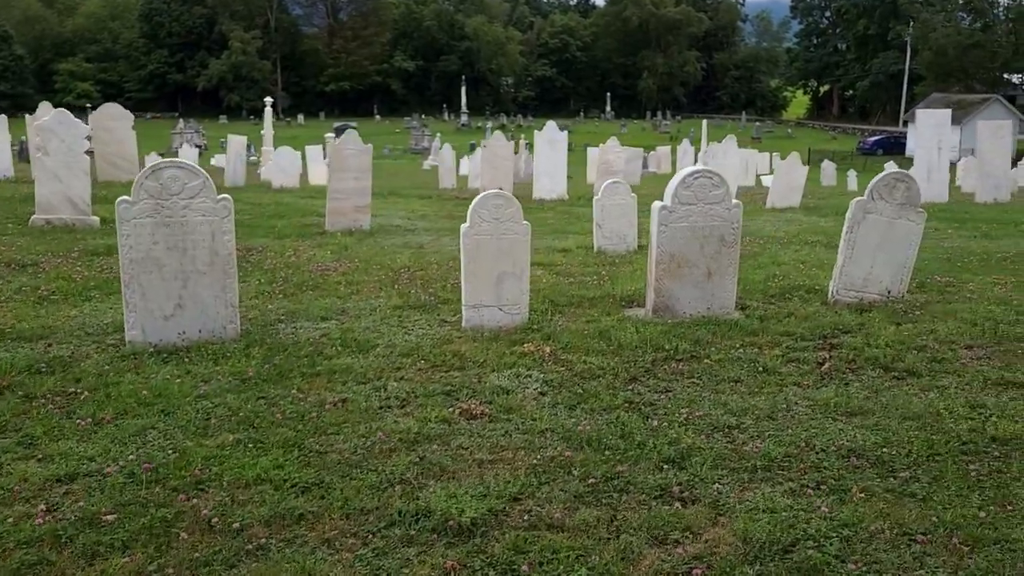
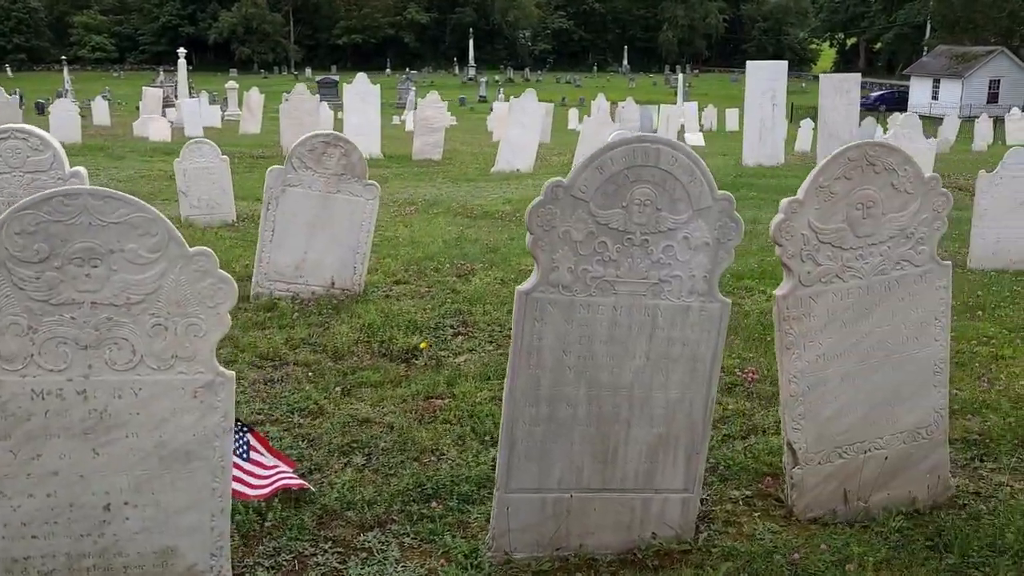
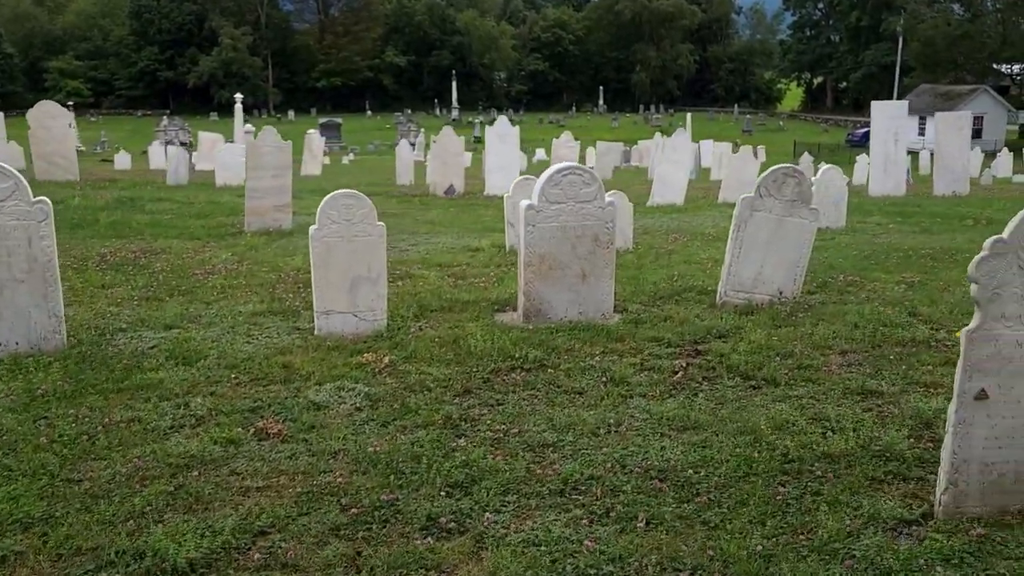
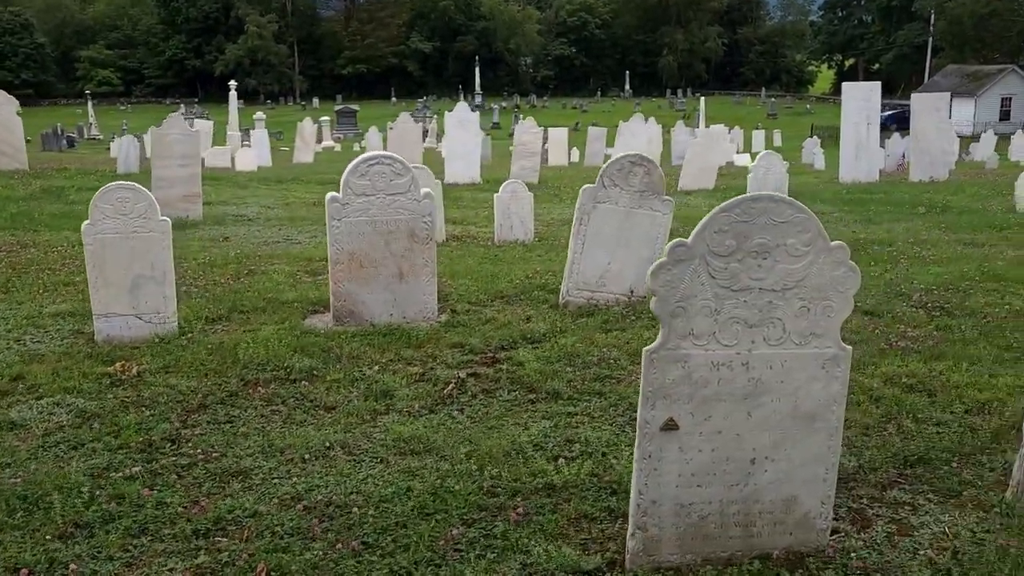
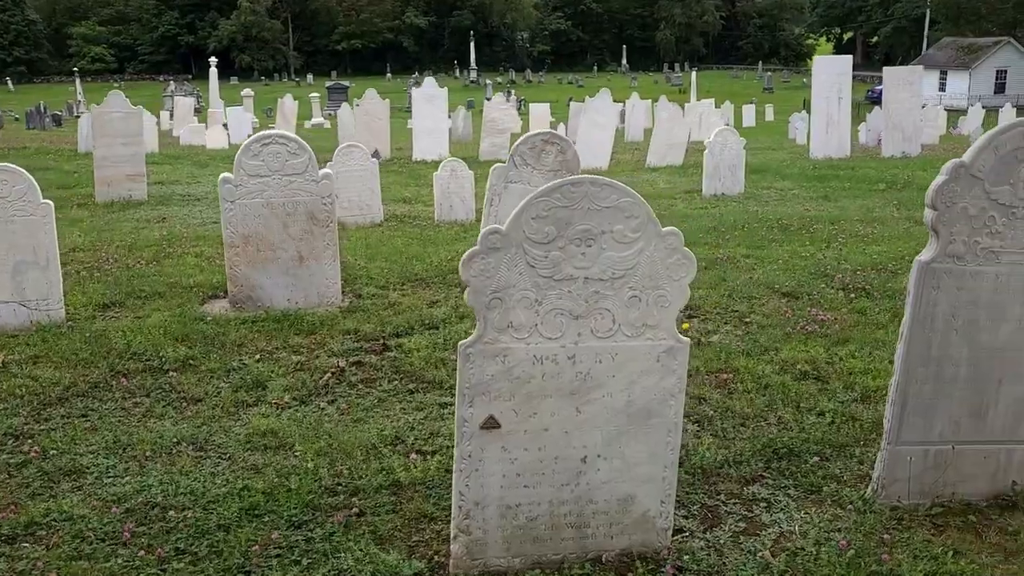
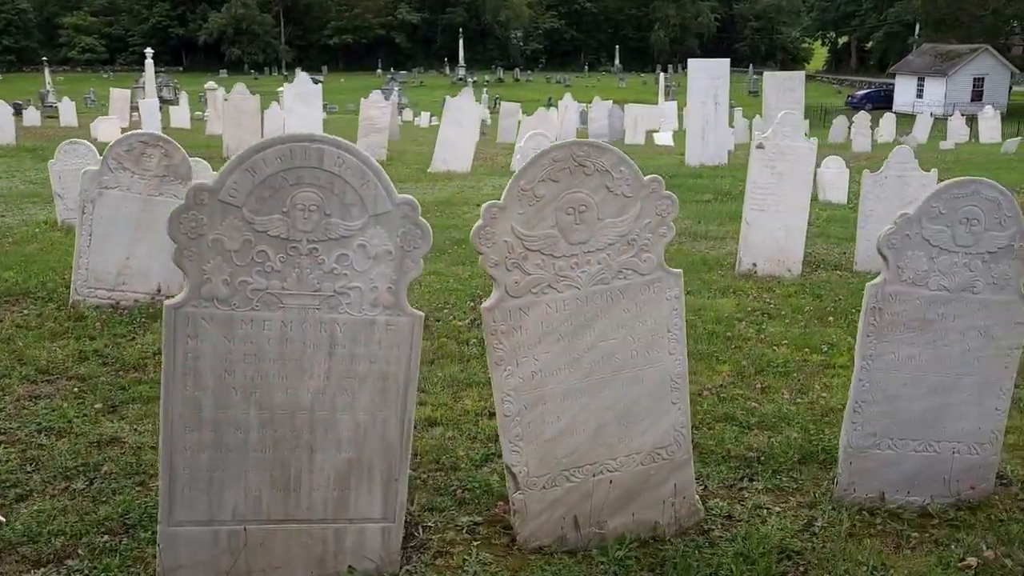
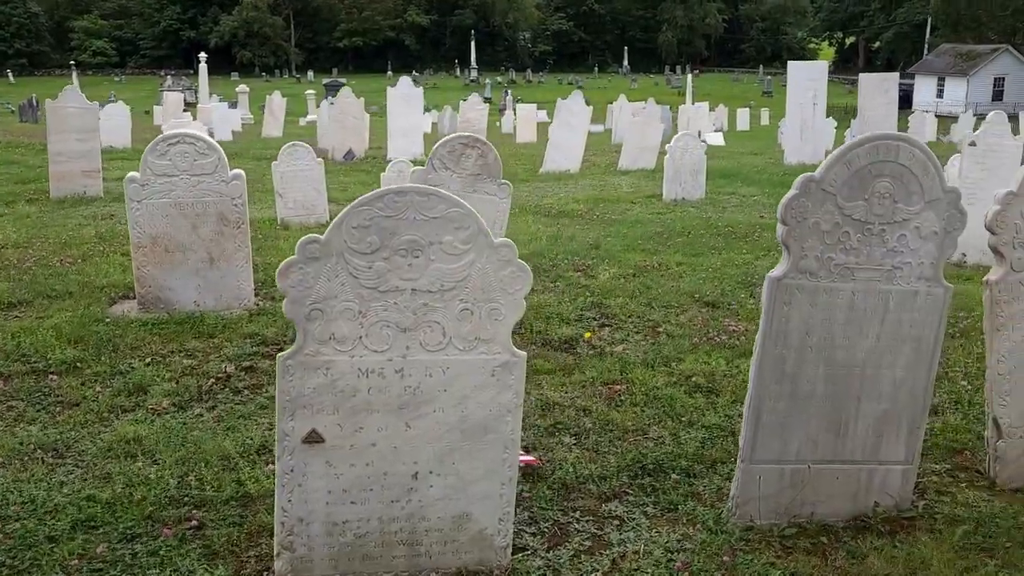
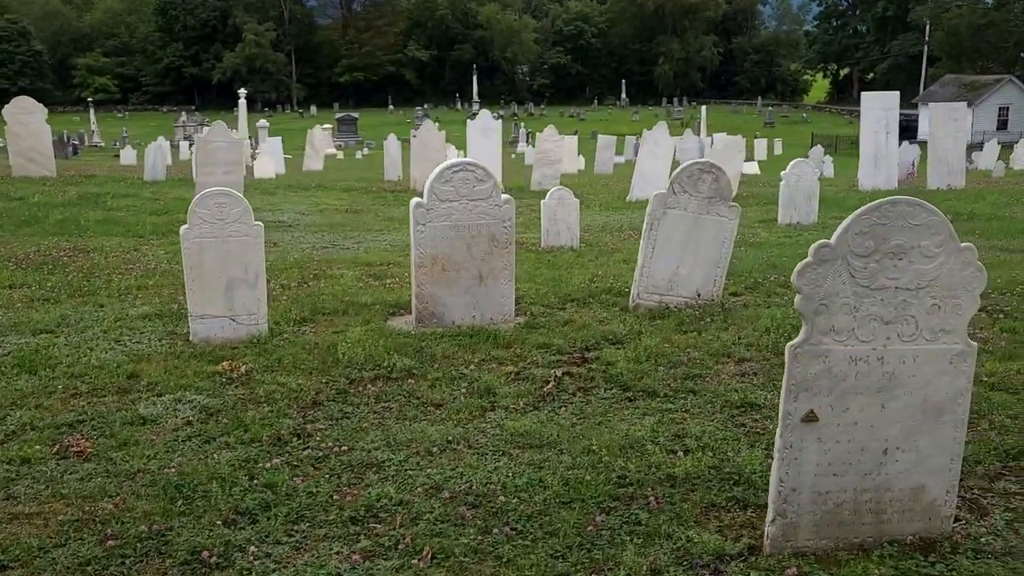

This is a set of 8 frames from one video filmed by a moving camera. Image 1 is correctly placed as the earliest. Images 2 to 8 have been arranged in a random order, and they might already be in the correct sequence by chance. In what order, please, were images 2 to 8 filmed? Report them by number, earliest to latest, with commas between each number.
3, 8, 4, 5, 7, 2, 6
